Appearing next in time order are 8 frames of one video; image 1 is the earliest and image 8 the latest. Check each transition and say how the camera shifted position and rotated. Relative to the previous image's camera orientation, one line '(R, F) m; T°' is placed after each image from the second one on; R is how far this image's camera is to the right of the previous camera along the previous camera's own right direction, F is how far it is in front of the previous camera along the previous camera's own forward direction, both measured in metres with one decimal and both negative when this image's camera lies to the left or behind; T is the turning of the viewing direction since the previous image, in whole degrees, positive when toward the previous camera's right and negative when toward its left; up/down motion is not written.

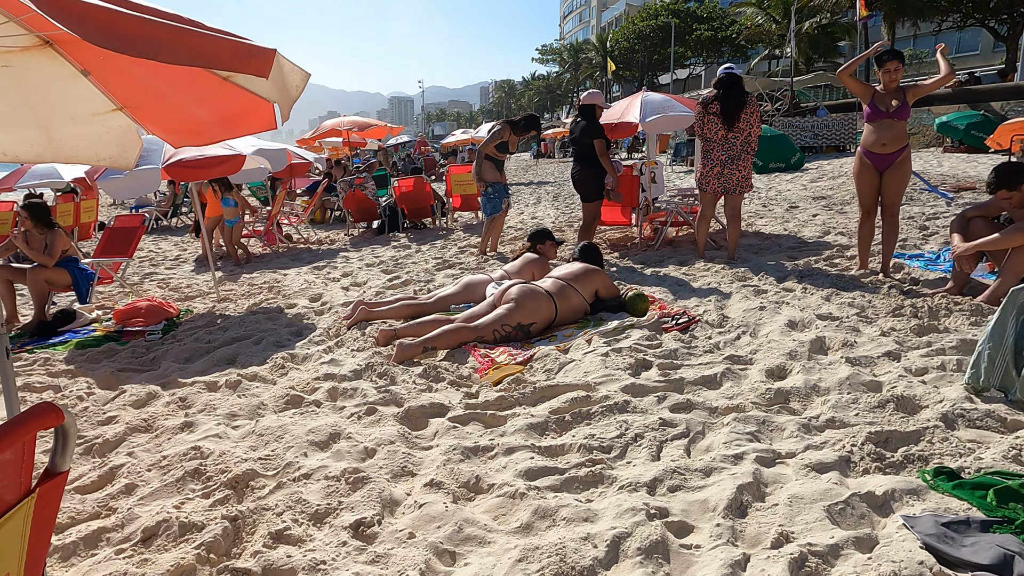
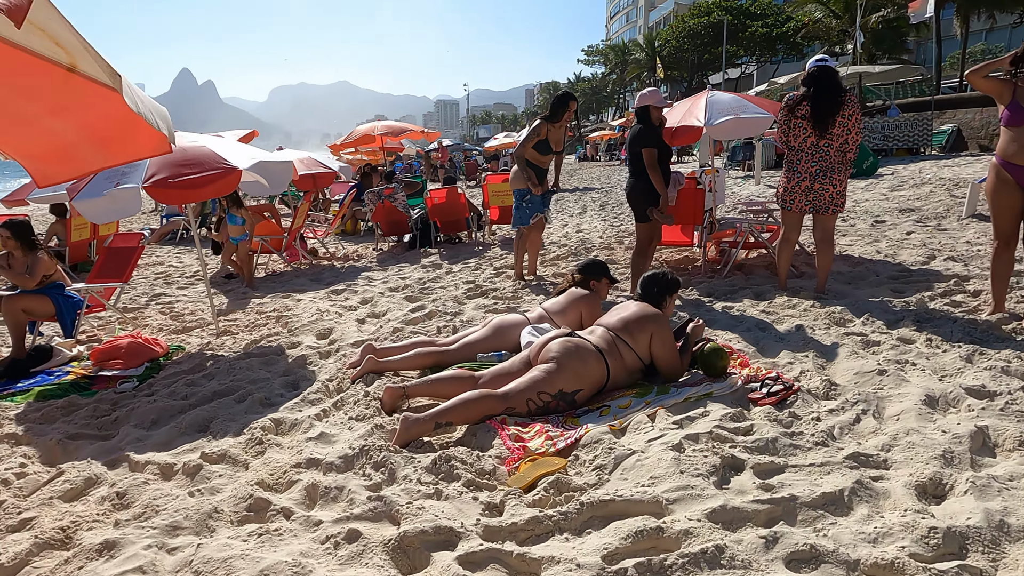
(0.0, +0.8) m; -4°
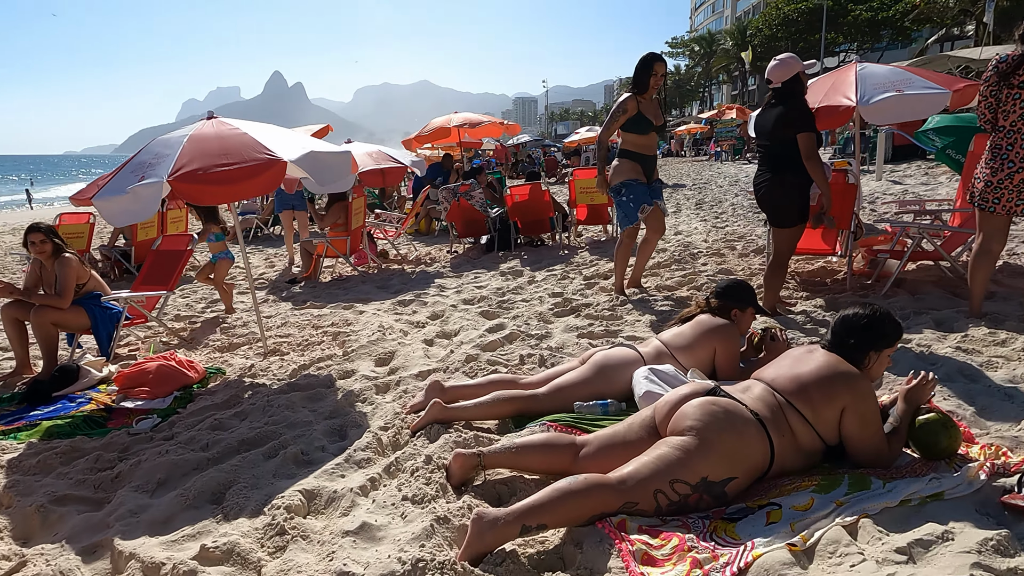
(-0.1, +0.9) m; -6°
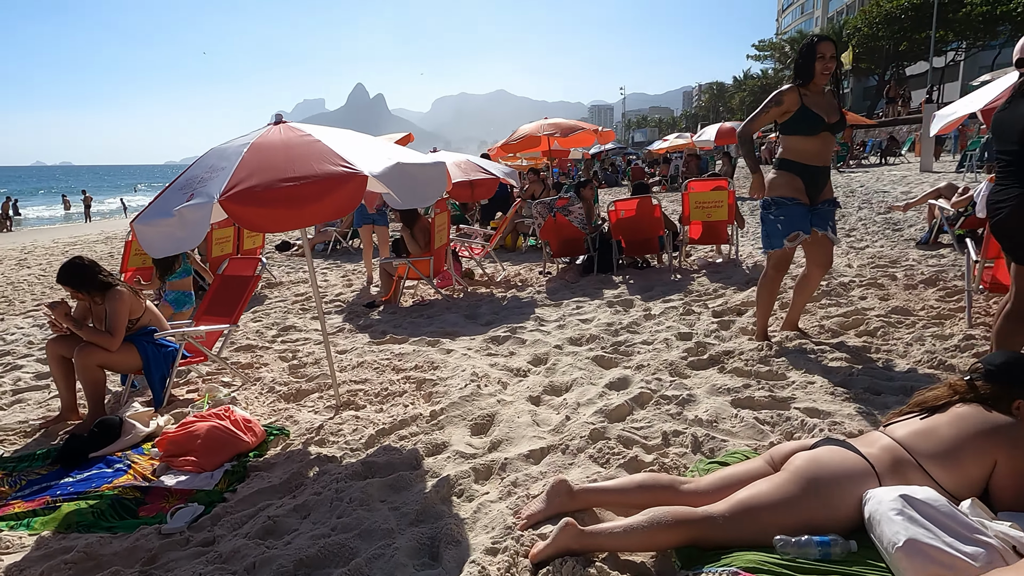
(-0.3, +0.8) m; -6°
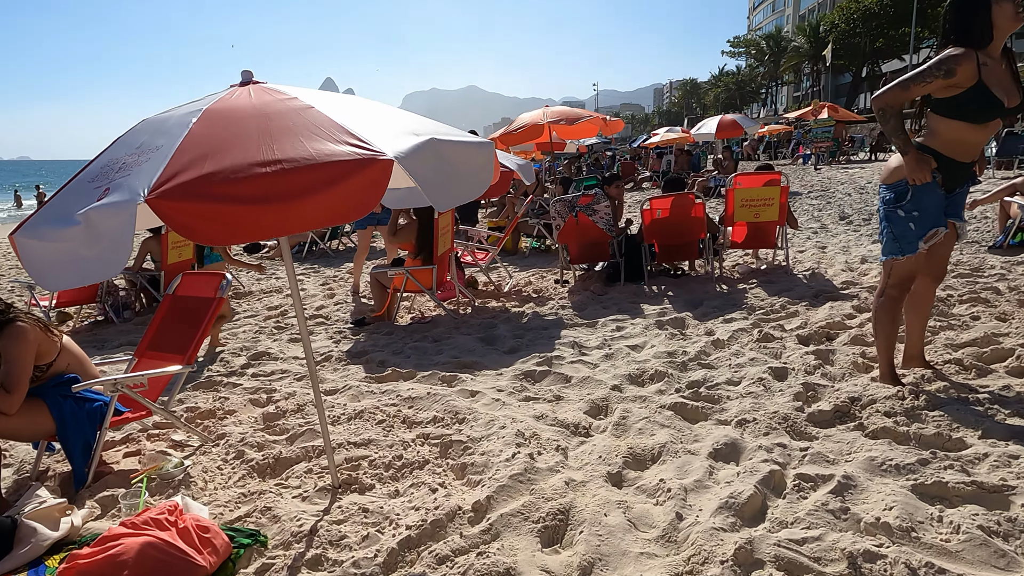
(-0.4, +1.0) m; +2°
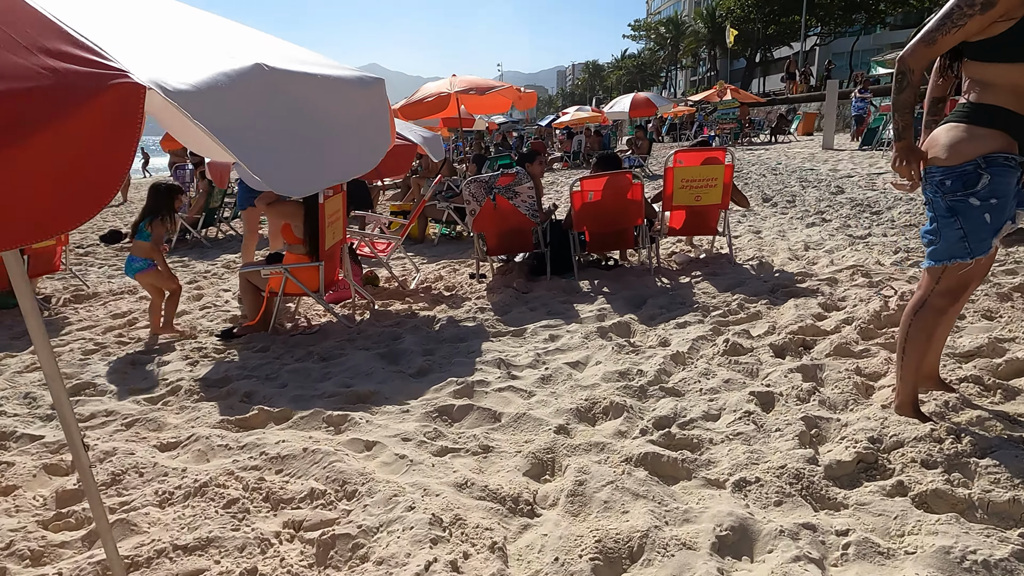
(0.0, +0.9) m; +8°
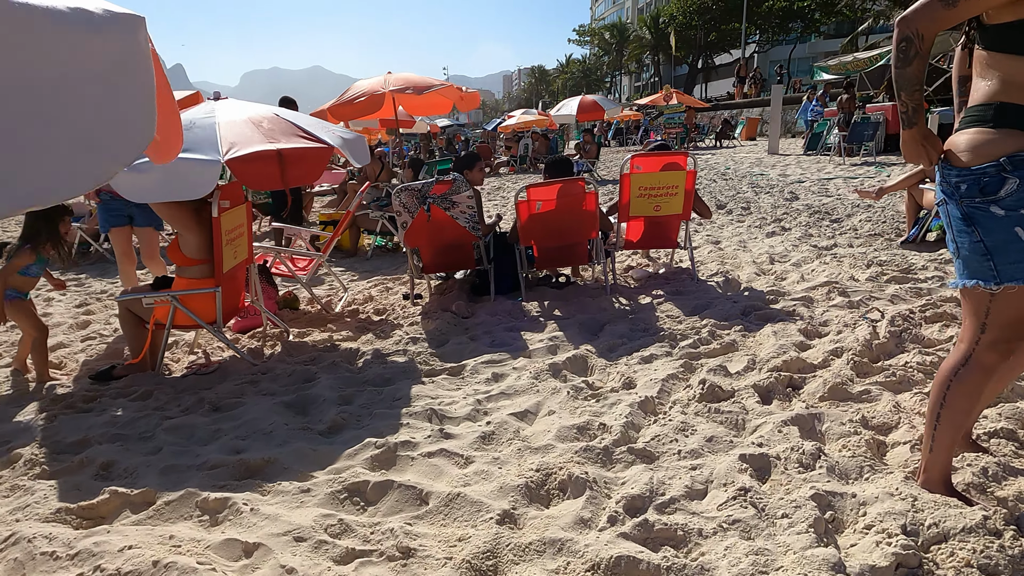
(+0.1, +0.6) m; +4°
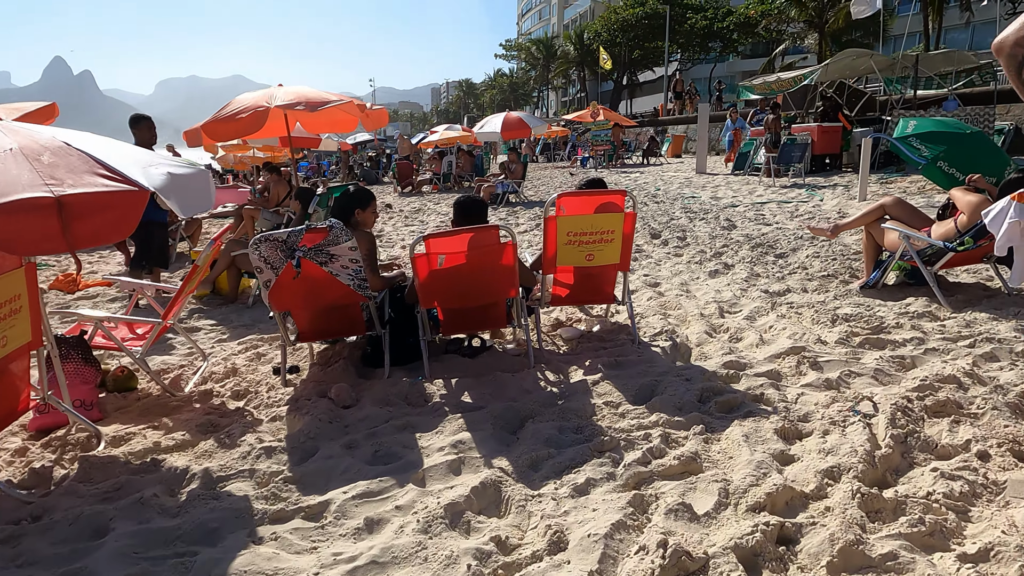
(+0.2, +0.9) m; +6°
